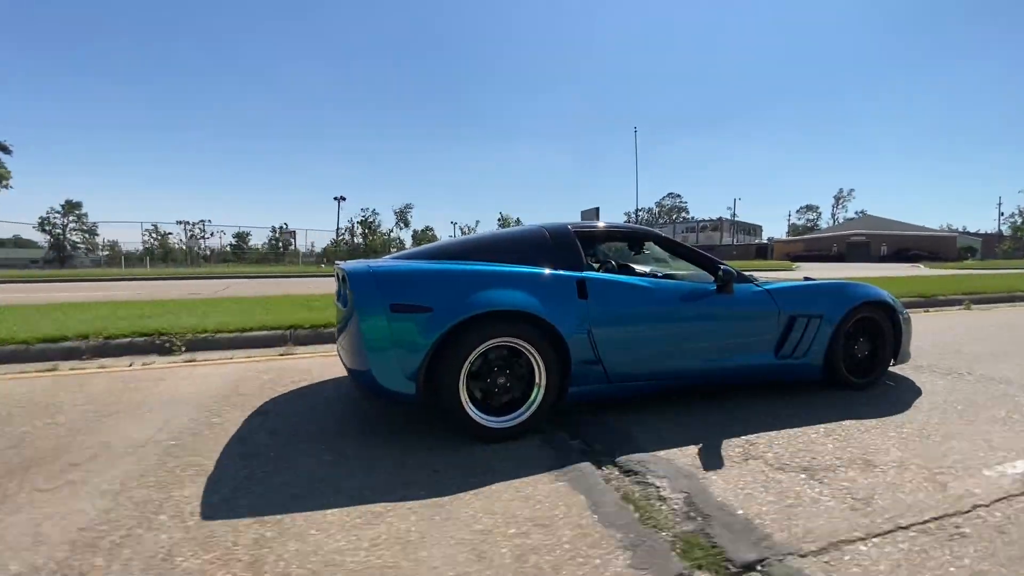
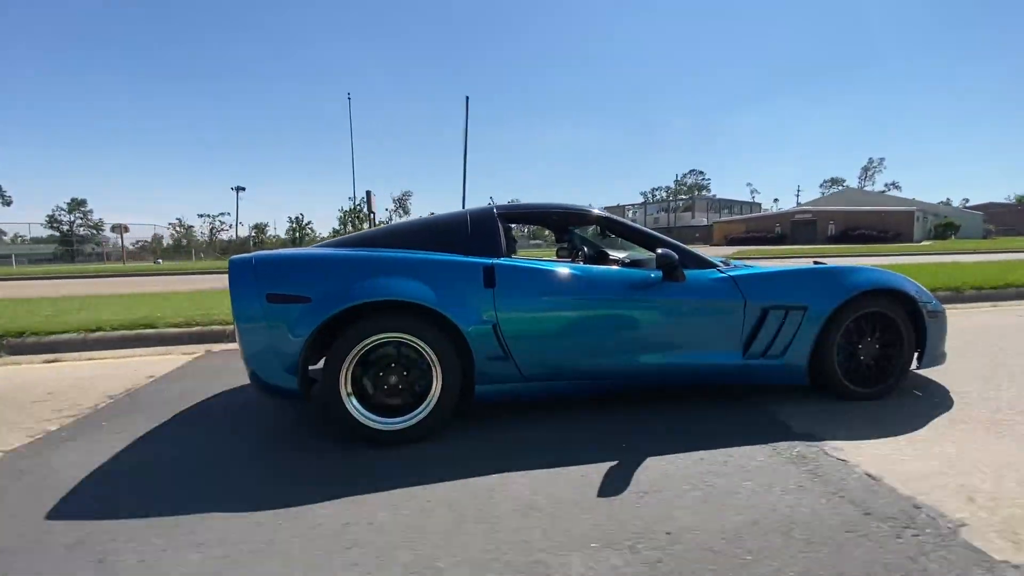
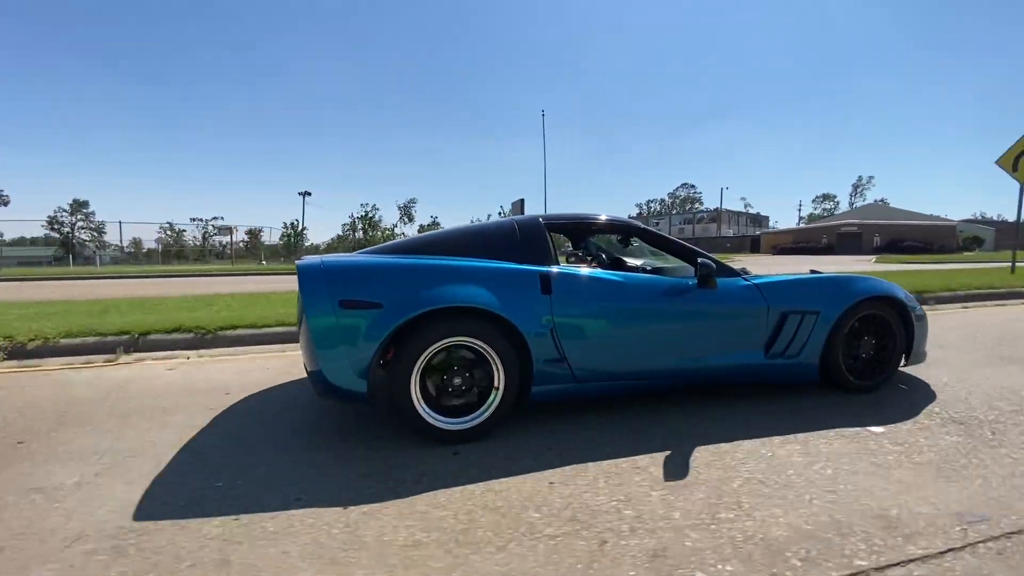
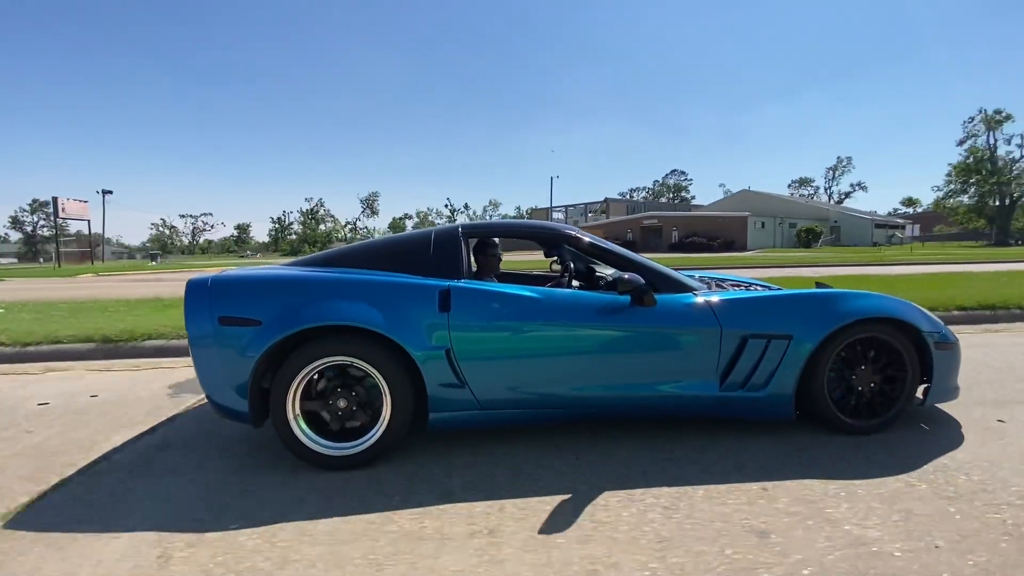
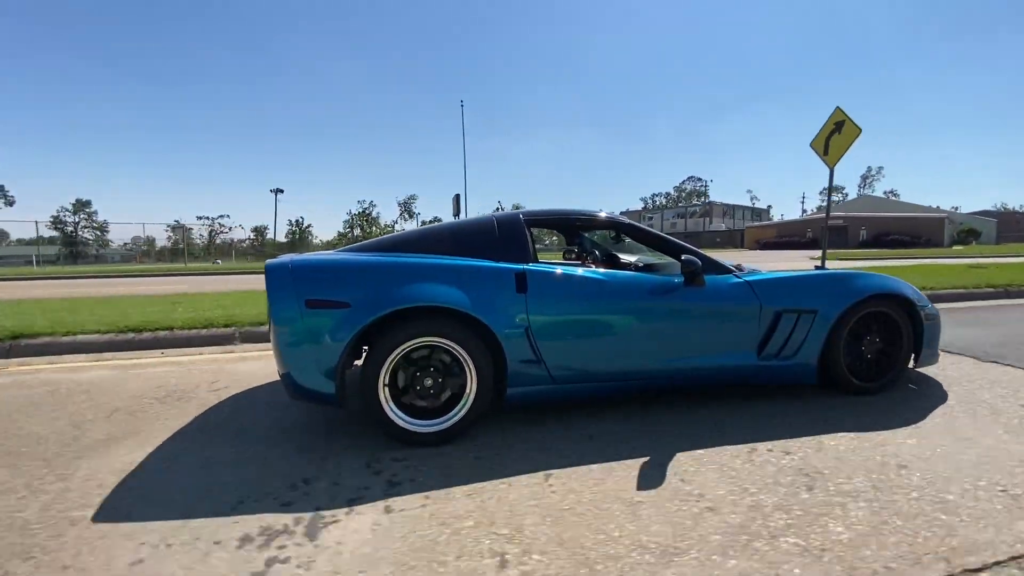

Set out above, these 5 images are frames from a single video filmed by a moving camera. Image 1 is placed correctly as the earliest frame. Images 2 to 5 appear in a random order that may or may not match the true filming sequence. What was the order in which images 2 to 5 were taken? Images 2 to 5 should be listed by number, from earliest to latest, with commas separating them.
3, 5, 2, 4
